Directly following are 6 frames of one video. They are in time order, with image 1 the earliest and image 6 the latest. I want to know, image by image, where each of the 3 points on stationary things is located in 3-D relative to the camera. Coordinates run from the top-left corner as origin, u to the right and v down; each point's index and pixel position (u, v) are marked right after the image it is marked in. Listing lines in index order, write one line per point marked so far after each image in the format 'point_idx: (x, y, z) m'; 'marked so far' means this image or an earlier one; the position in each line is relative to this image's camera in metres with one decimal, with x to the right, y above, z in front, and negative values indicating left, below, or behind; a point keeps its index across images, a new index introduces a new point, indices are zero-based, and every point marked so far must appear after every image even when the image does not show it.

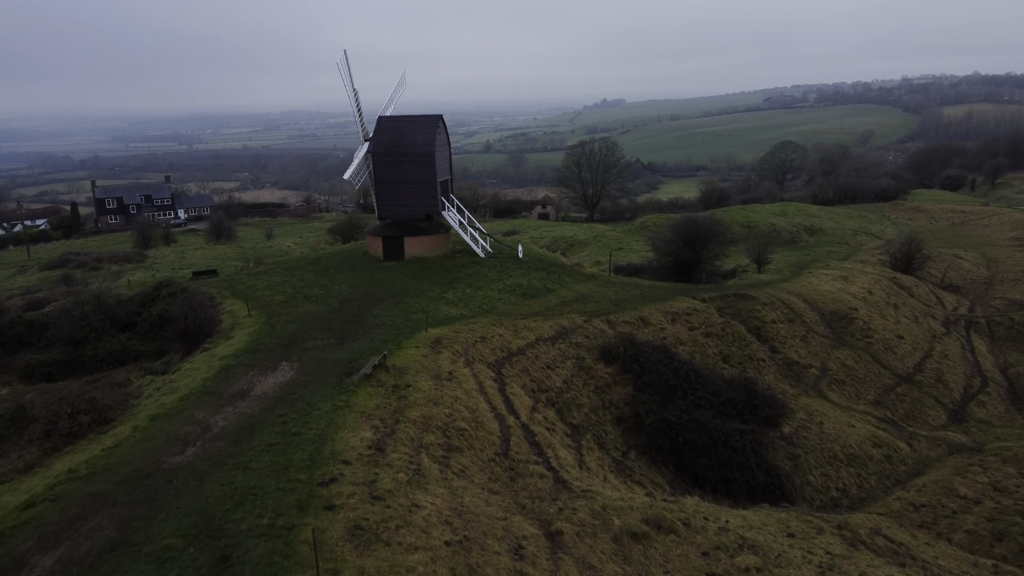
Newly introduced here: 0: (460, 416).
0: (-1.1, -2.8, +17.0) m
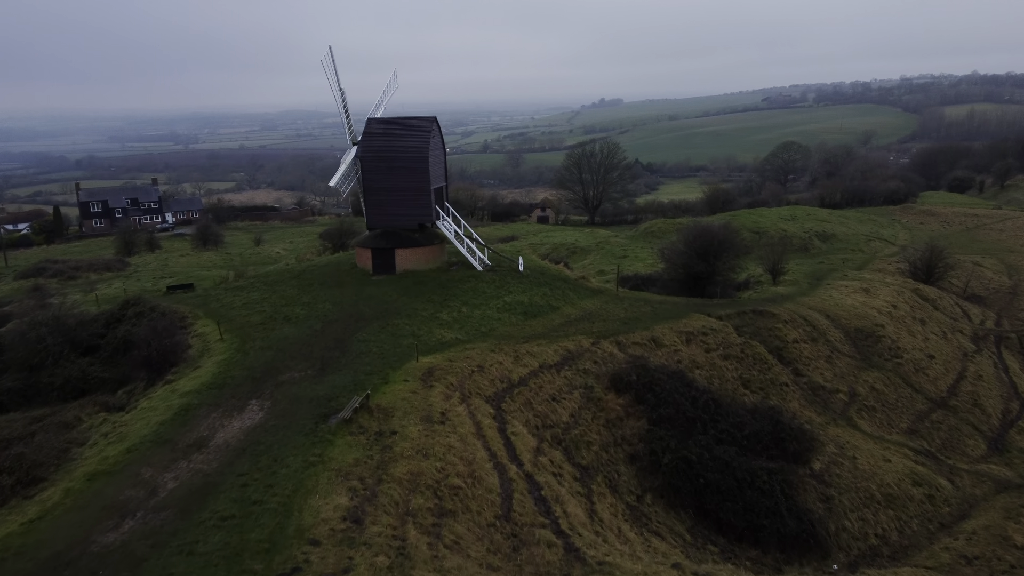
0: (-1.1, -3.4, +14.6) m
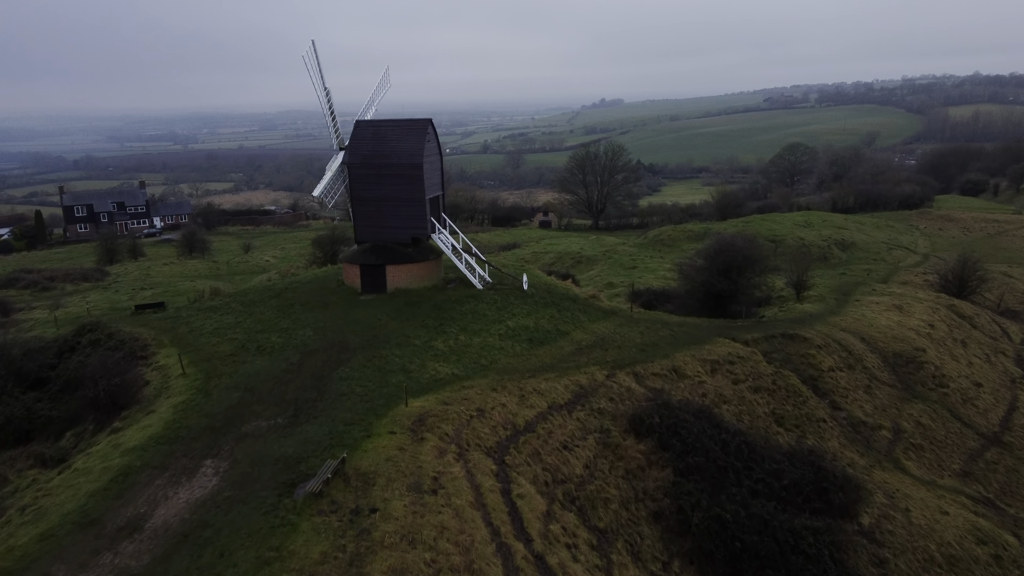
0: (-0.9, -4.1, +11.7) m
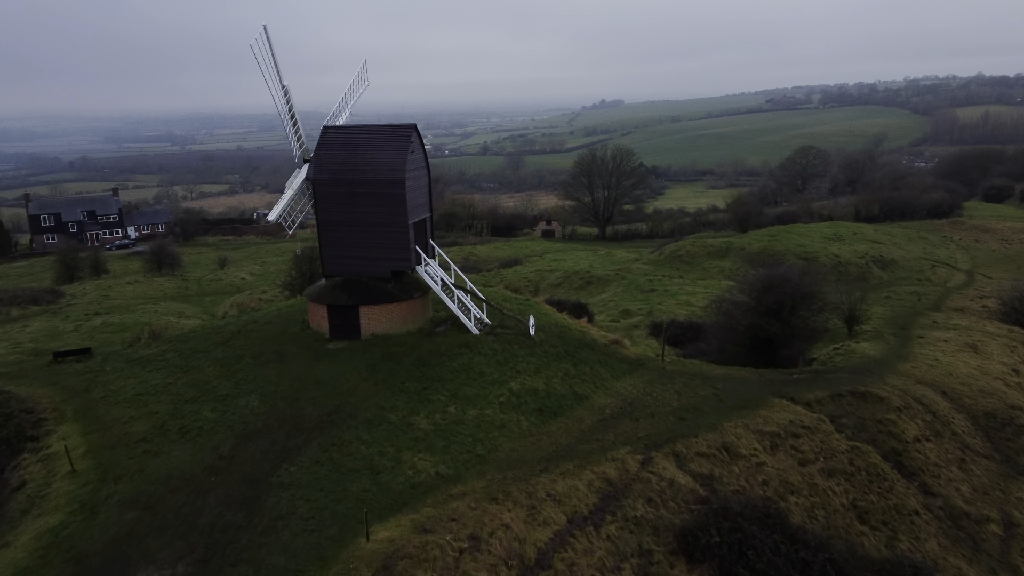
0: (-0.8, -5.3, +6.5) m
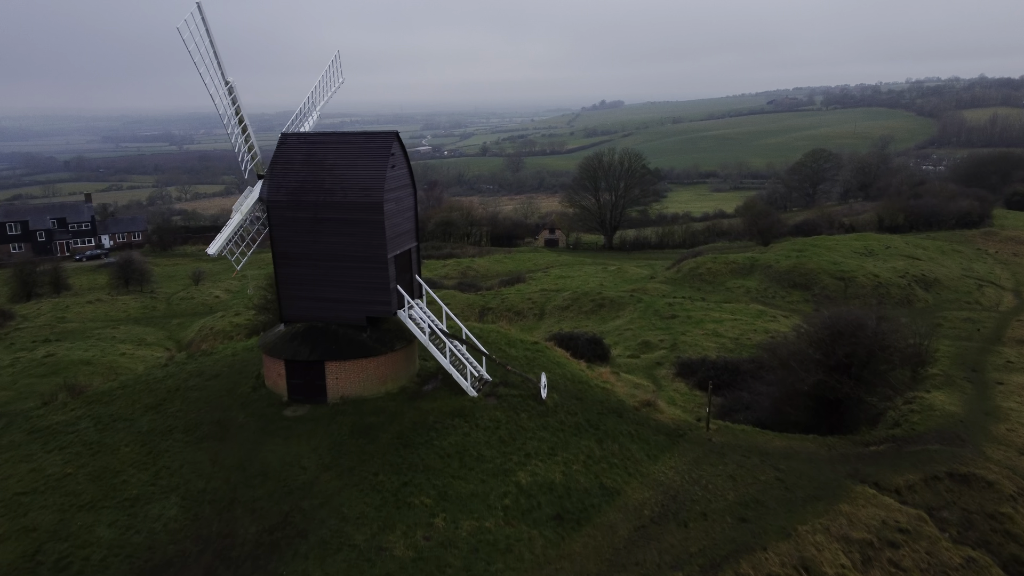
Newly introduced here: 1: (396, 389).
0: (-0.7, -6.4, +1.9) m
1: (-2.6, -2.2, +17.8) m
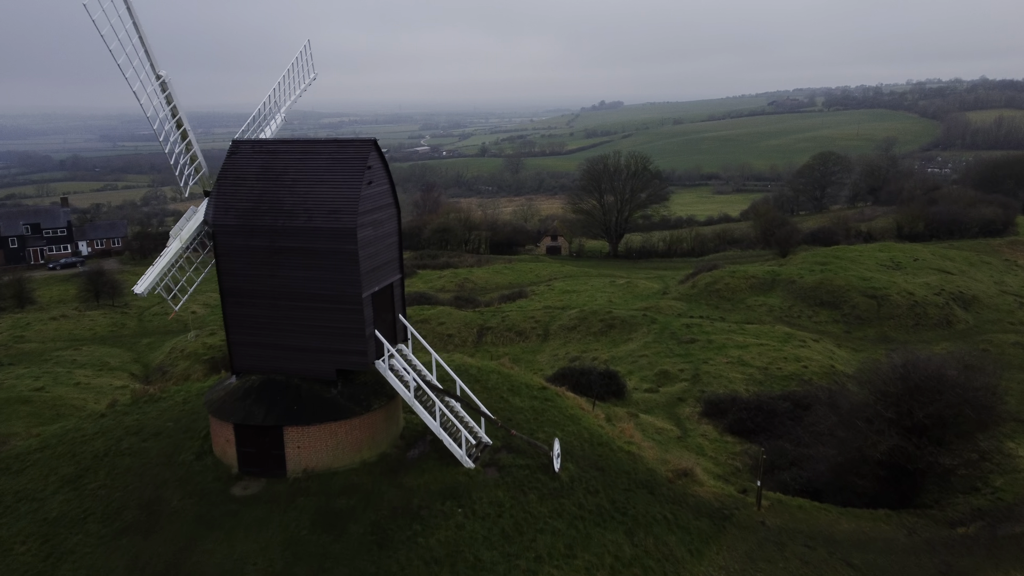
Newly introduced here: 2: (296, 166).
0: (-0.6, -7.2, -1.5) m
1: (-2.5, -3.0, +14.4) m
2: (-3.8, +2.1, +13.8) m
